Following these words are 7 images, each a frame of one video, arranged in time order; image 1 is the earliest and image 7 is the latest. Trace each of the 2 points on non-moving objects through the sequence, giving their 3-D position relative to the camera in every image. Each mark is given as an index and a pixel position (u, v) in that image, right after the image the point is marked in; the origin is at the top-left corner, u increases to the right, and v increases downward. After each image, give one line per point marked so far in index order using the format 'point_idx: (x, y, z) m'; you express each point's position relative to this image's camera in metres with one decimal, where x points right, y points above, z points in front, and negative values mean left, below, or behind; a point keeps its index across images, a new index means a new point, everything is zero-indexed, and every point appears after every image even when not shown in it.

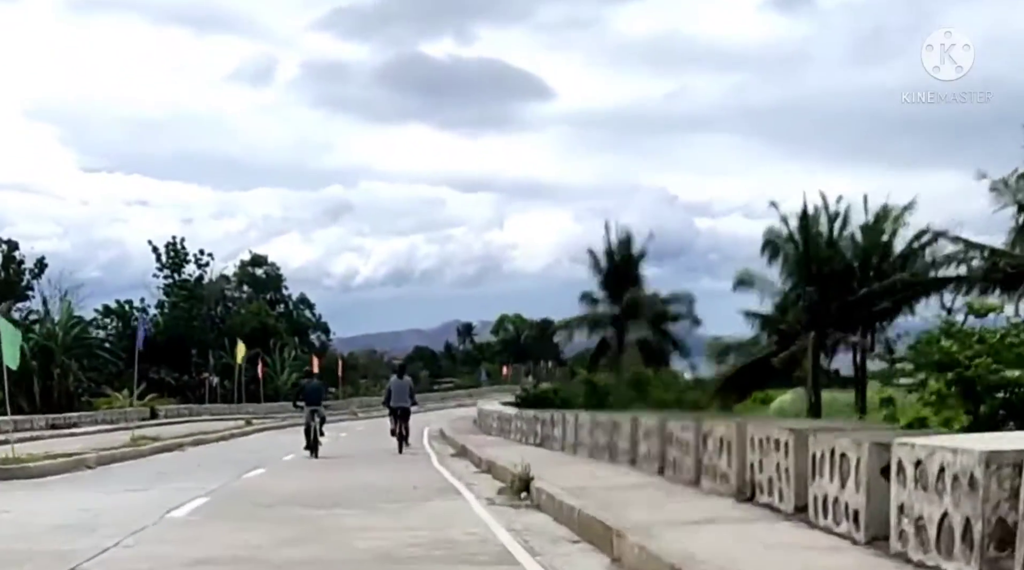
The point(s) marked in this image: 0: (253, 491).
0: (-3.3, -2.7, +19.9) m
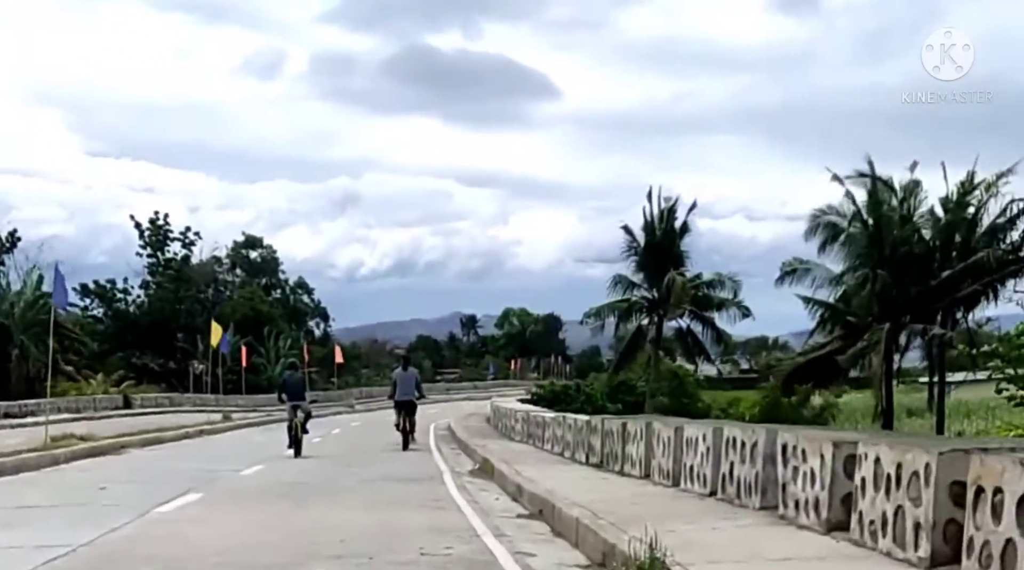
0: (-2.8, -2.0, +11.9) m
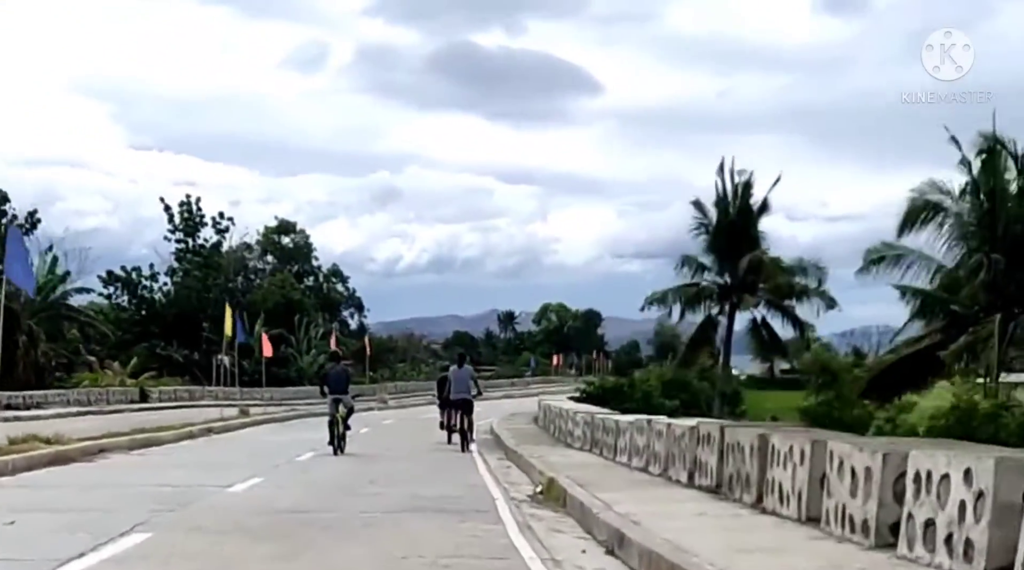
0: (-2.2, -1.6, +6.5) m
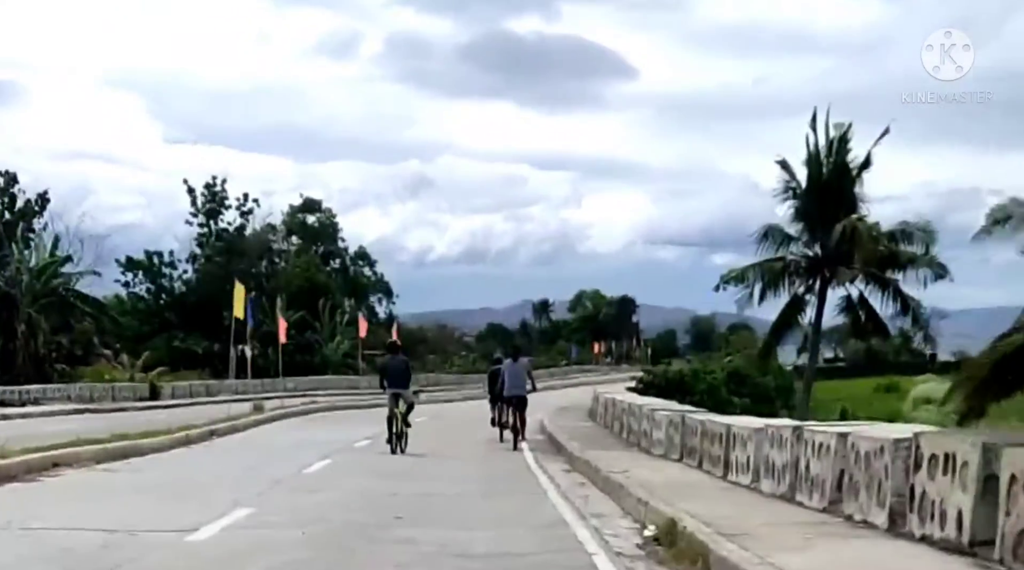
0: (-1.7, -1.3, +0.8) m
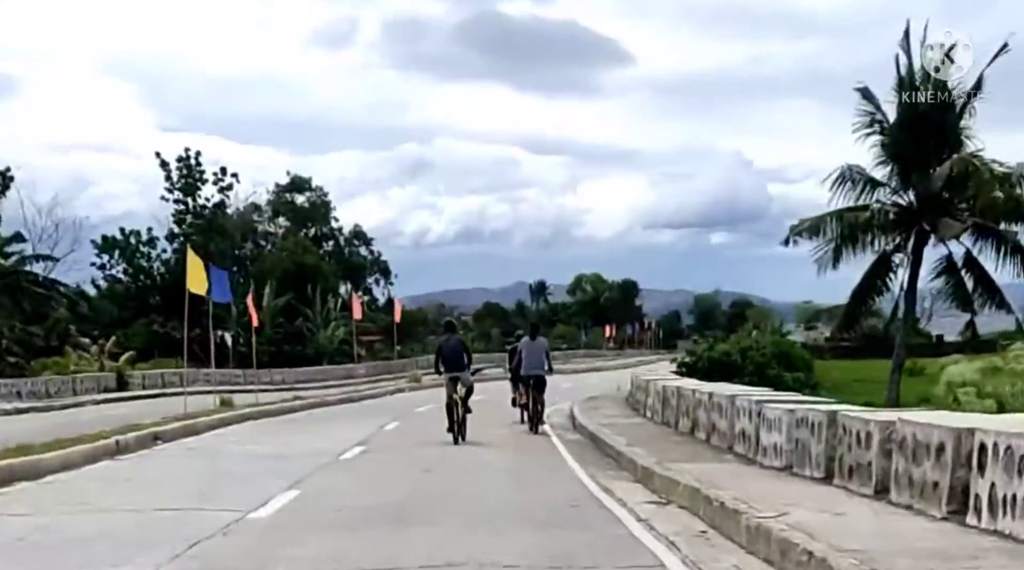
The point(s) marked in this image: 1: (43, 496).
0: (-1.2, -0.9, -6.0) m
1: (-4.5, -2.0, +14.6) m
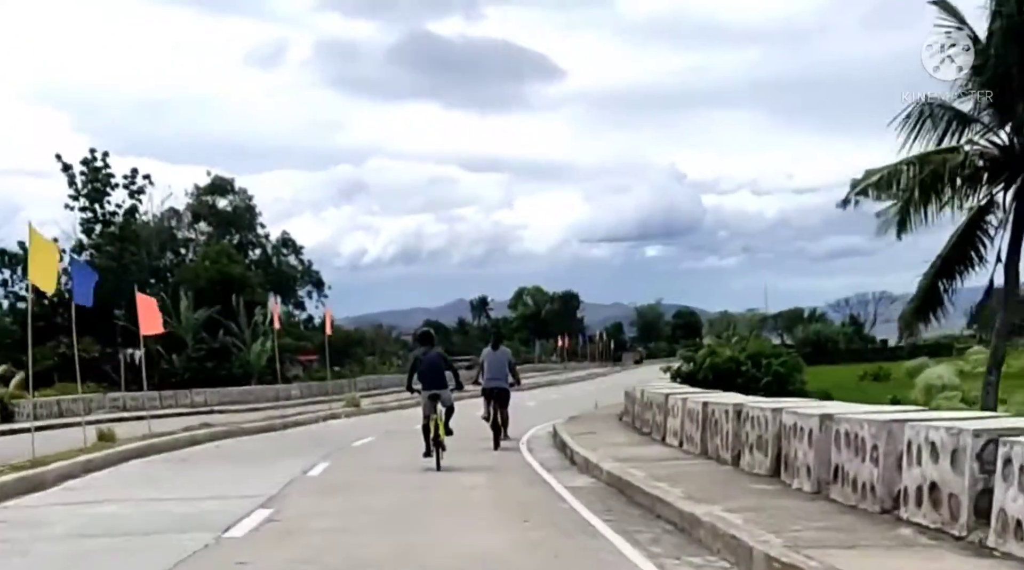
0: (-0.2, -0.4, -13.6) m
1: (-4.3, -1.7, +6.8) m
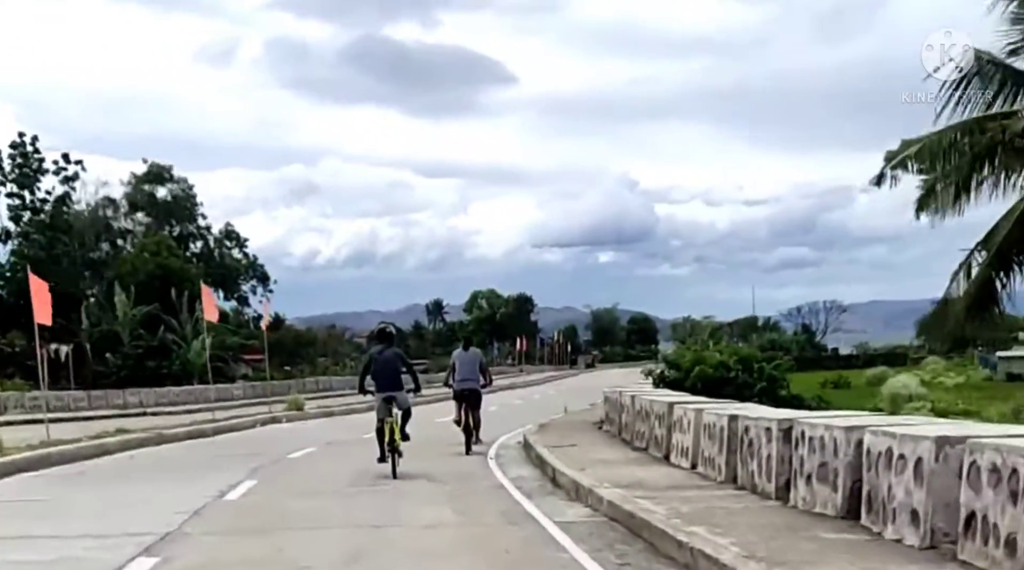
0: (+0.6, -0.1, -17.5) m
1: (-4.2, -1.4, +2.8) m
